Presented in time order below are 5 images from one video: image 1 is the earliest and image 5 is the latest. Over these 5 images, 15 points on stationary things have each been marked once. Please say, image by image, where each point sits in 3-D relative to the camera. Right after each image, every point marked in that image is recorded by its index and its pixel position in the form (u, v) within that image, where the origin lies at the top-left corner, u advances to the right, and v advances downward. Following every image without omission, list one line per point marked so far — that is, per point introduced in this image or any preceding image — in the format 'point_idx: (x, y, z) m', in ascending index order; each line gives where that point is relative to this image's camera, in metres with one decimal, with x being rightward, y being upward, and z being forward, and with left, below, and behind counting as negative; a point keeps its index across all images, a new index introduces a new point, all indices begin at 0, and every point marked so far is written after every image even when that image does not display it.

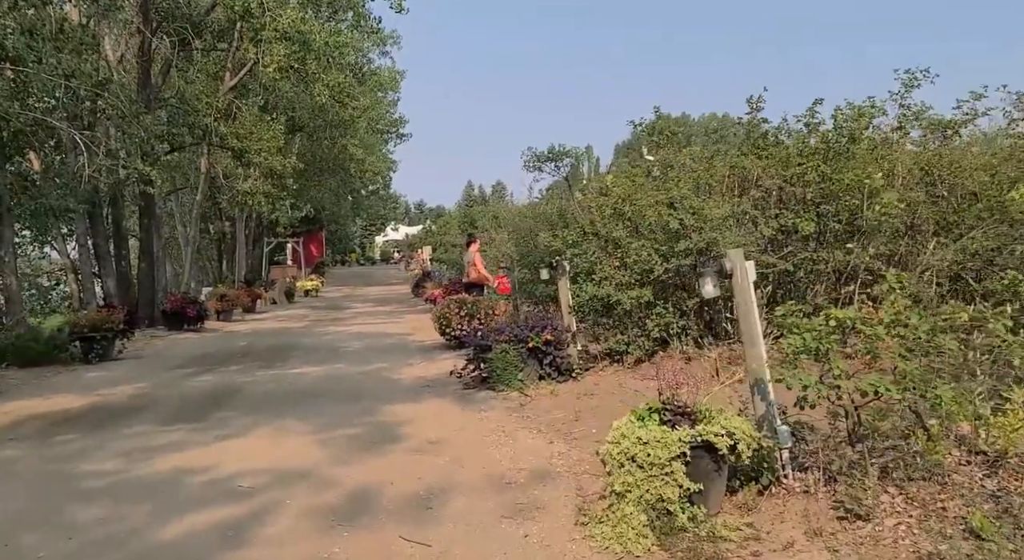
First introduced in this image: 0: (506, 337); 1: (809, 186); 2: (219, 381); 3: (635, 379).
0: (-0.1, -0.6, +8.8) m
1: (+3.0, +0.9, +7.7) m
2: (-4.0, -1.4, +10.6) m
3: (+1.3, -1.1, +8.2) m
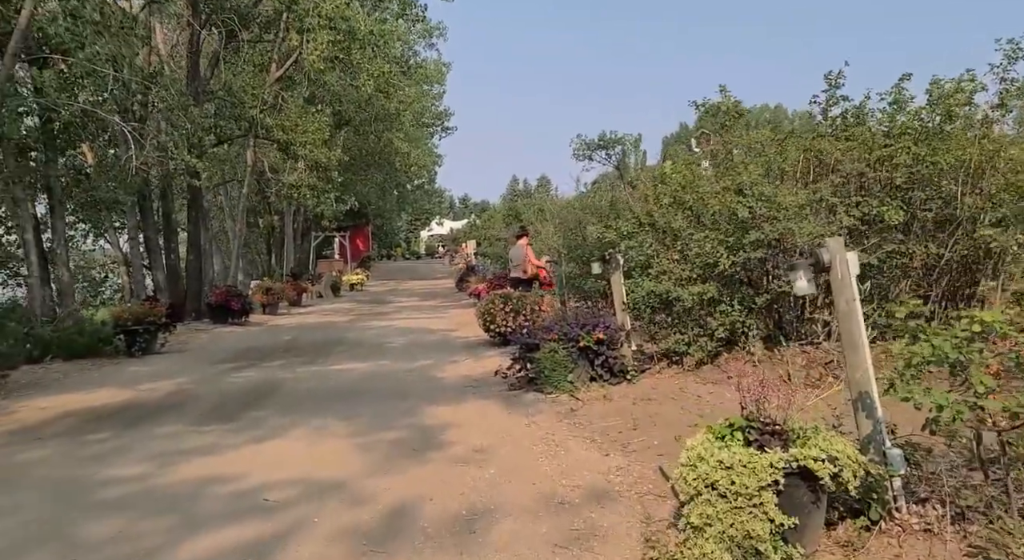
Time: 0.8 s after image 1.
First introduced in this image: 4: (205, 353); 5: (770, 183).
0: (+0.5, -0.6, +8.2) m
1: (+3.5, +1.0, +6.9) m
2: (-3.4, -1.3, +10.2) m
3: (+1.8, -1.0, +7.5) m
4: (-5.3, -1.3, +13.2) m
5: (+2.5, +0.9, +7.5) m
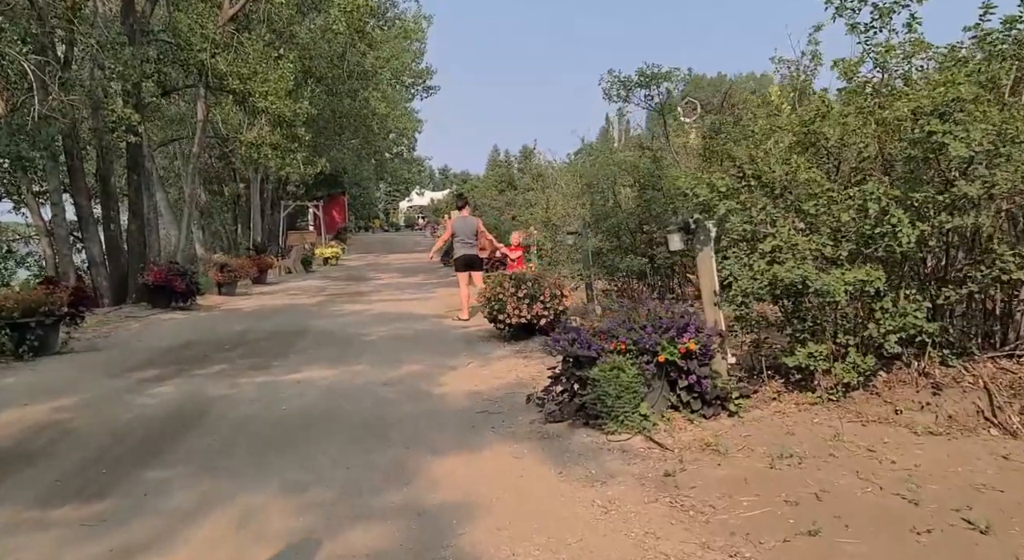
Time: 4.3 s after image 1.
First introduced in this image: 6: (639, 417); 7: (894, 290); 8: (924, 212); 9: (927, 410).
0: (+0.8, -0.4, +5.4) m
1: (+3.8, +1.1, +4.2) m
2: (-3.2, -1.1, +7.3) m
3: (+2.1, -0.9, +4.8) m
4: (-5.2, -1.0, +10.3) m
5: (+2.8, +1.1, +4.7) m
6: (+0.9, -0.9, +5.3) m
7: (+2.5, -0.1, +5.0) m
8: (+2.5, +0.4, +4.7) m
9: (+2.6, -0.8, +4.9) m
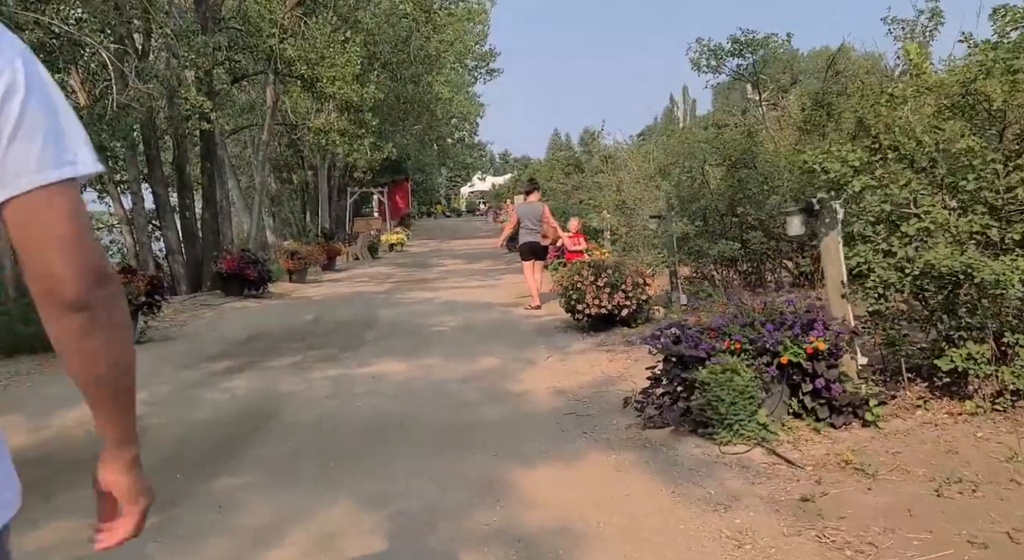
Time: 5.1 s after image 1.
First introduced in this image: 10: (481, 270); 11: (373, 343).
0: (+1.4, -0.4, +4.7) m
1: (+4.3, +1.1, +3.2) m
2: (-2.4, -1.0, +6.9) m
3: (+2.7, -0.8, +4.0) m
4: (-4.1, -0.8, +10.1) m
5: (+3.4, +1.1, +3.8) m
6: (+1.5, -0.9, +4.6) m
7: (+3.0, 0.0, +4.2) m
8: (+3.1, +0.5, +3.9) m
9: (+3.2, -0.8, +4.1) m
10: (-0.8, +0.3, +19.6) m
11: (-1.7, -0.8, +9.5) m
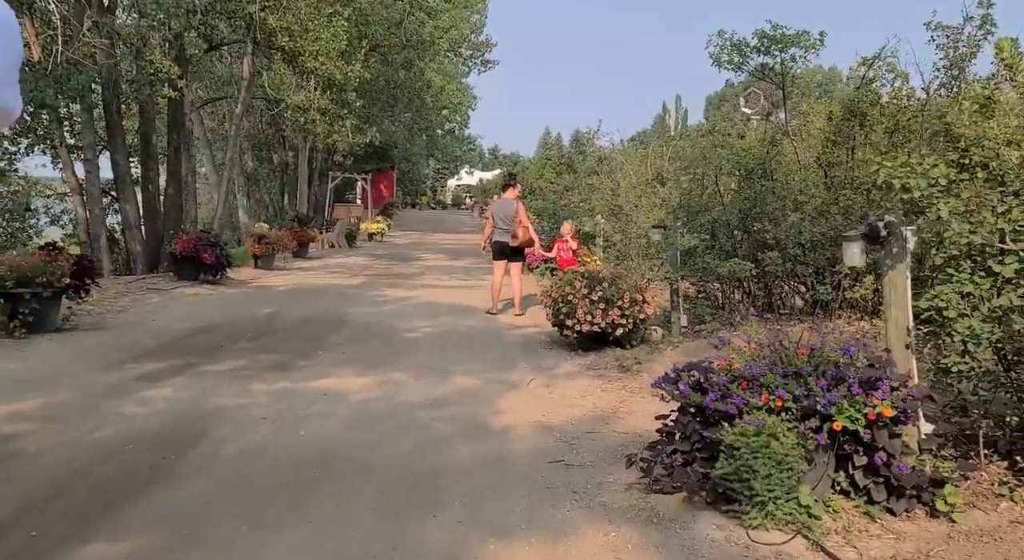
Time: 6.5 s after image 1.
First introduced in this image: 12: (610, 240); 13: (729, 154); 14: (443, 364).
0: (+1.3, -0.6, +3.7) m
1: (+4.3, +0.7, +2.3) m
2: (-2.6, -0.9, +5.8) m
3: (+2.6, -1.1, +3.1) m
4: (-4.4, -0.6, +9.0) m
5: (+3.4, +0.8, +2.9) m
6: (+1.4, -1.1, +3.6) m
7: (+3.0, -0.3, +3.2) m
8: (+3.0, +0.2, +2.9) m
9: (+3.1, -1.1, +3.1) m
10: (-1.2, +0.3, +18.5) m
11: (-1.9, -0.7, +8.4) m
12: (+1.6, +0.7, +12.5) m
13: (+2.3, +1.4, +8.4) m
14: (-0.7, -0.8, +7.5) m
